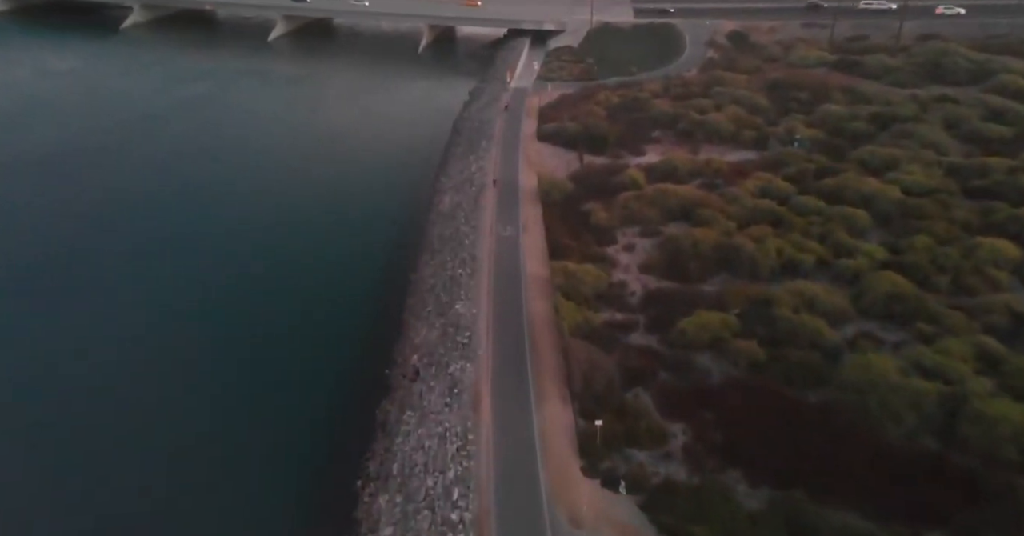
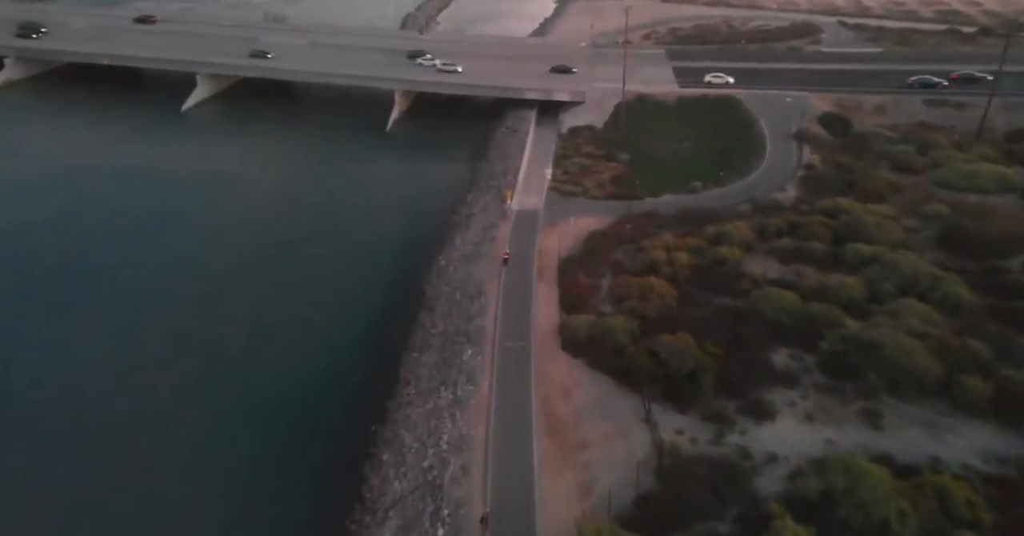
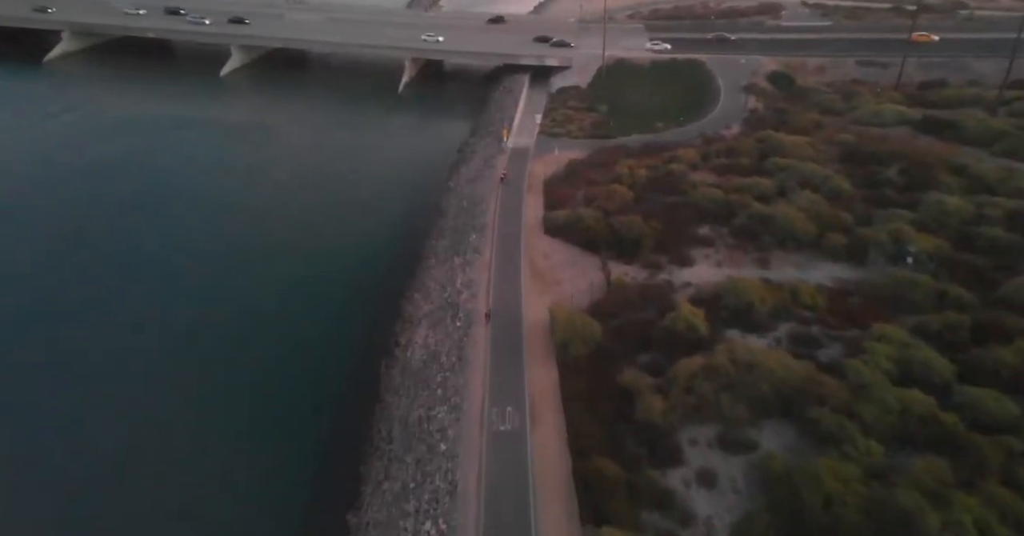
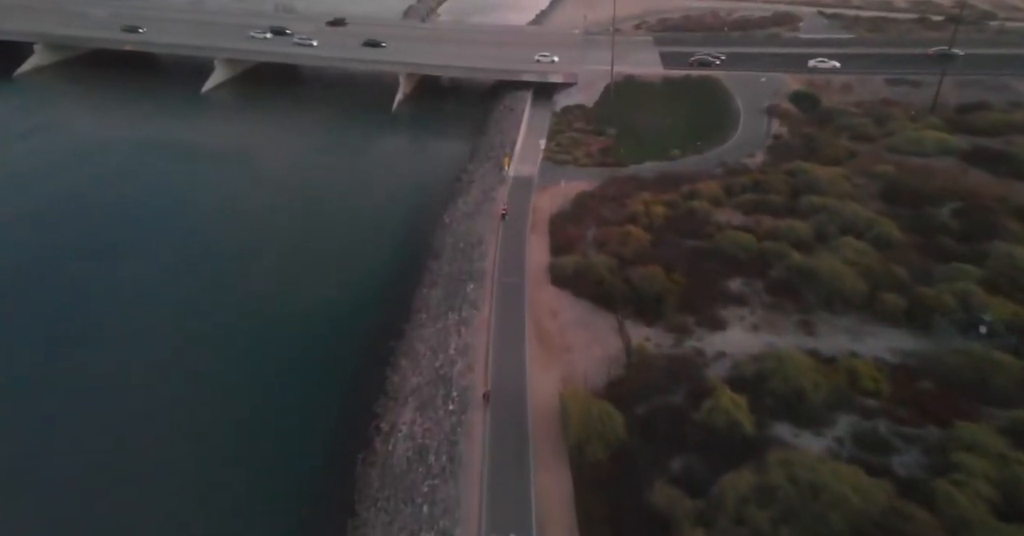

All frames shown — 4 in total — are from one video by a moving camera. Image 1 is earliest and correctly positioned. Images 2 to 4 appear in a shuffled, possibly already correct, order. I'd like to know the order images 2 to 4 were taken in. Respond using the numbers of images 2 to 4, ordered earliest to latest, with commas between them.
3, 4, 2
